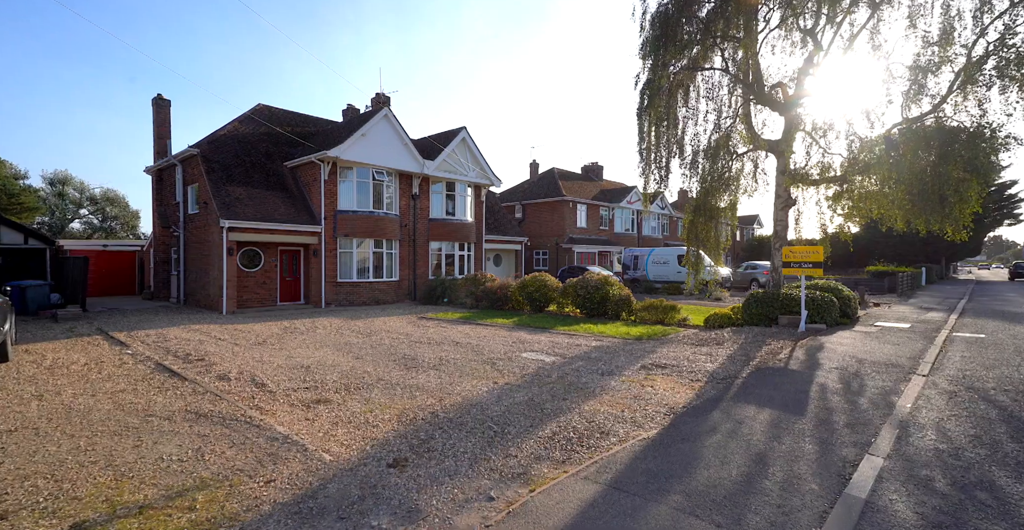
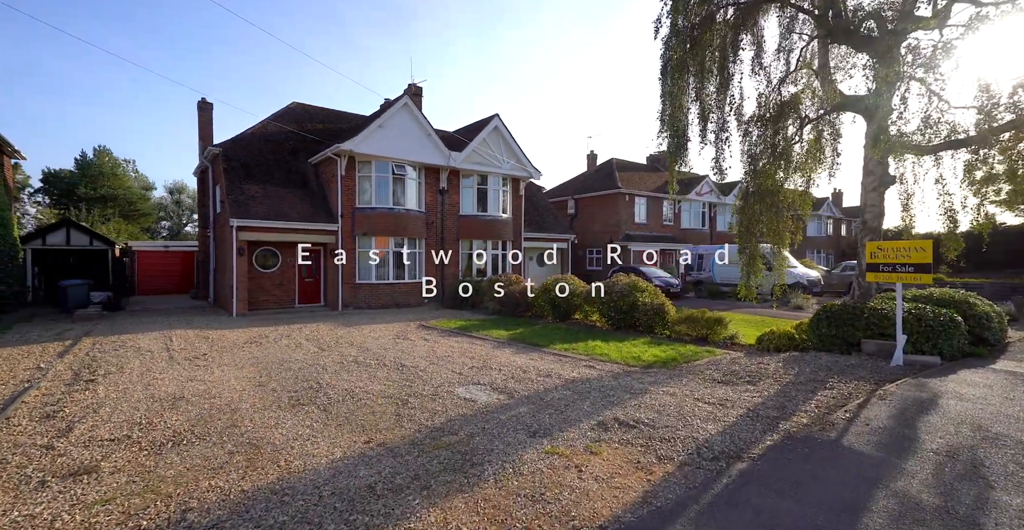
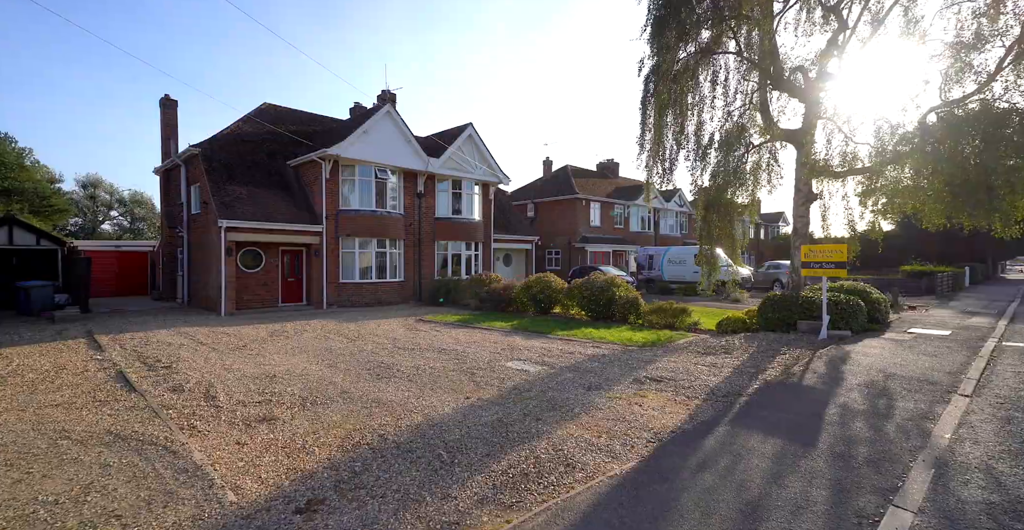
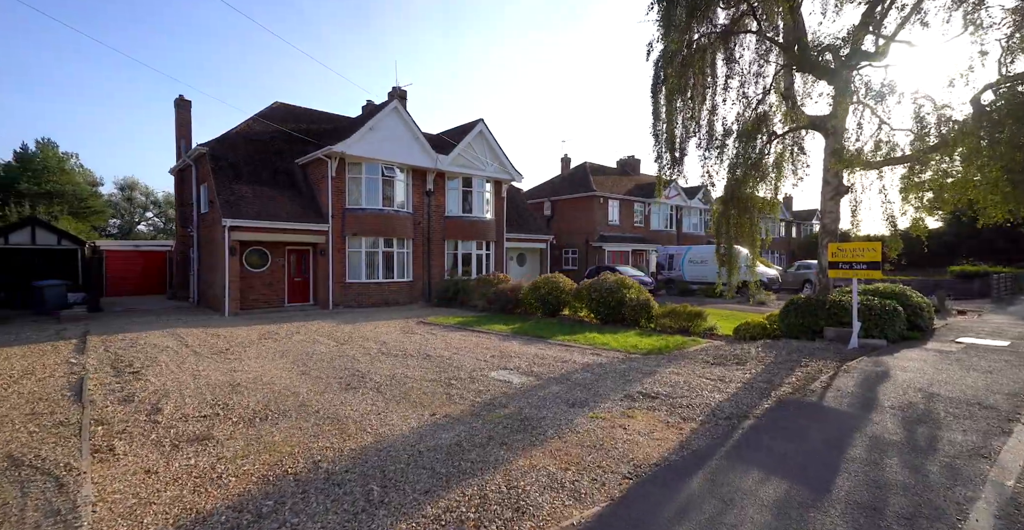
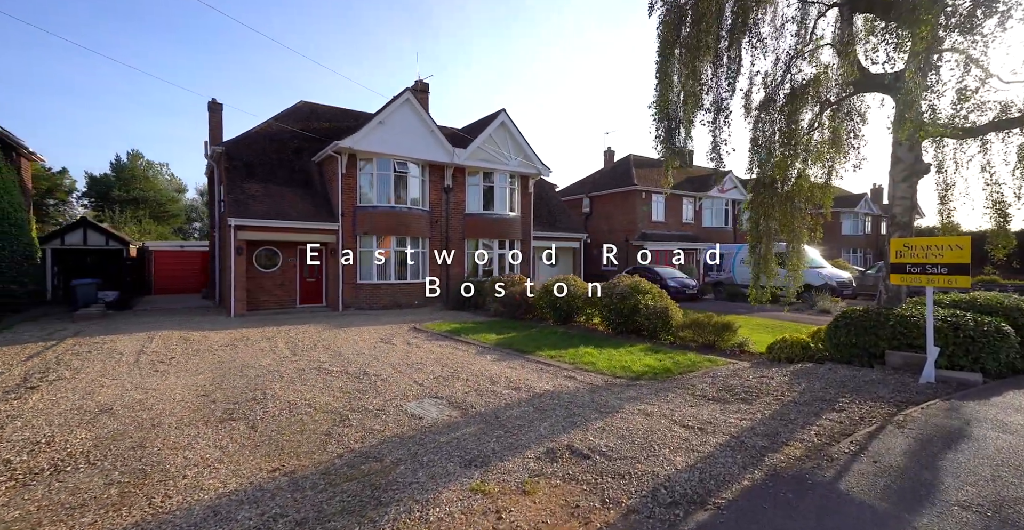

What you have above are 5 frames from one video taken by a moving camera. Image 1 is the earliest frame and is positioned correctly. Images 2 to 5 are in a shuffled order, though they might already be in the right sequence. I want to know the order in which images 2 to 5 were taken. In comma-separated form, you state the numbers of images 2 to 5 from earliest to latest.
3, 4, 2, 5
